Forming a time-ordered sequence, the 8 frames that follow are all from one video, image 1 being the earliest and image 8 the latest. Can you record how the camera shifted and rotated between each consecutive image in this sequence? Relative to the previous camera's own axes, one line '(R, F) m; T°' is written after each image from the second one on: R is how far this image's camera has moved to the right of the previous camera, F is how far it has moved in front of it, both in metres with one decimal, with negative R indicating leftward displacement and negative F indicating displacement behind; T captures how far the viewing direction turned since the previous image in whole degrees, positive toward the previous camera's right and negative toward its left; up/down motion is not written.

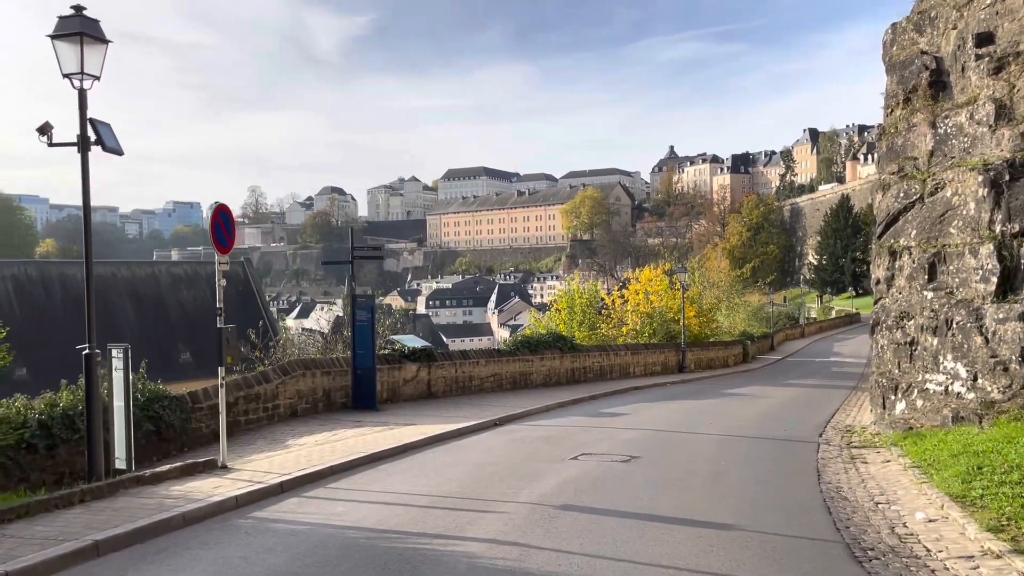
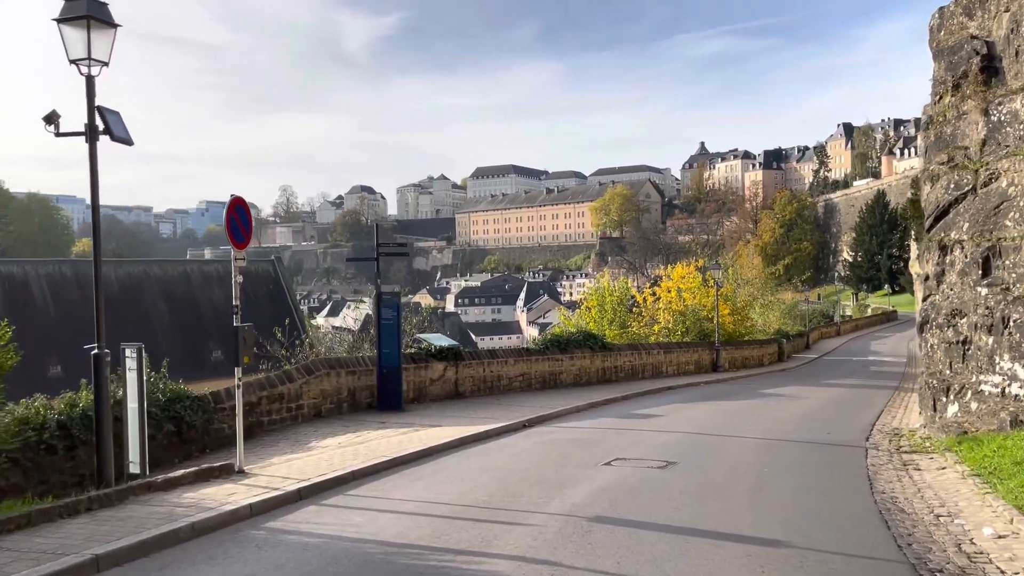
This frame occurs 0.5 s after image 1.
(0.0, +0.4) m; -2°
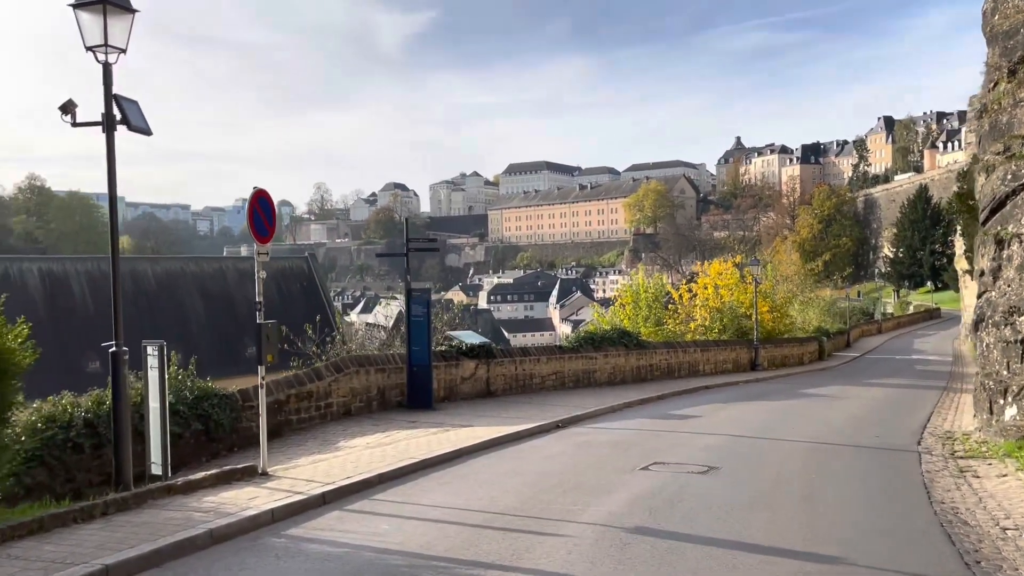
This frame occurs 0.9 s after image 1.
(0.0, +0.3) m; -2°
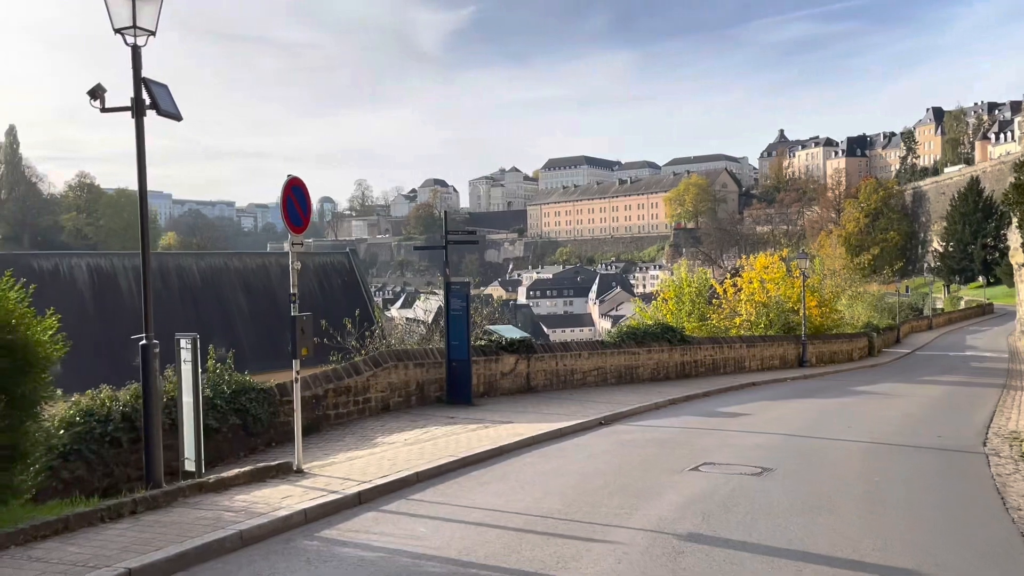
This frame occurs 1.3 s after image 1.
(0.0, +0.3) m; -3°
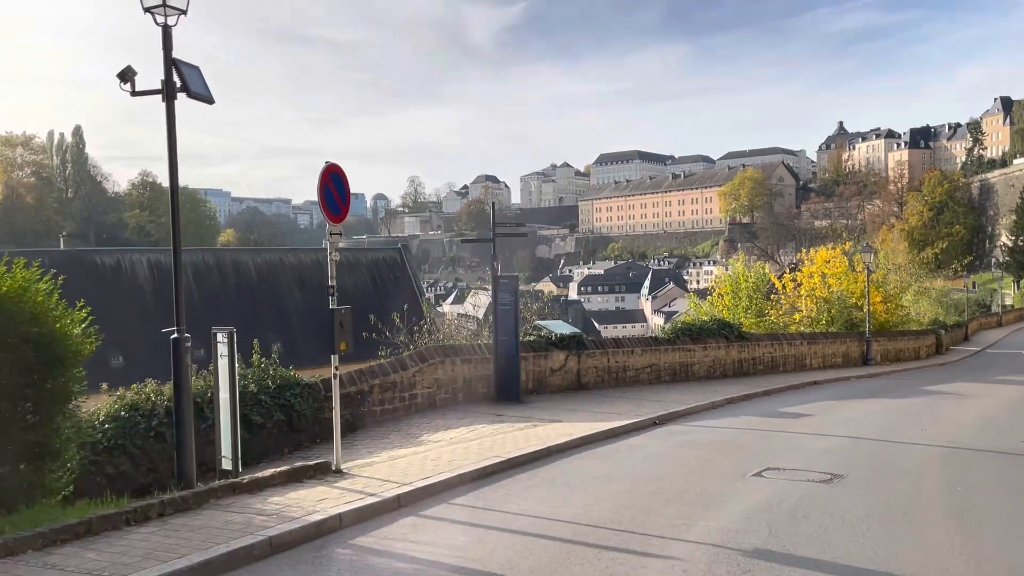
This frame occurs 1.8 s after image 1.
(0.0, +0.4) m; -4°
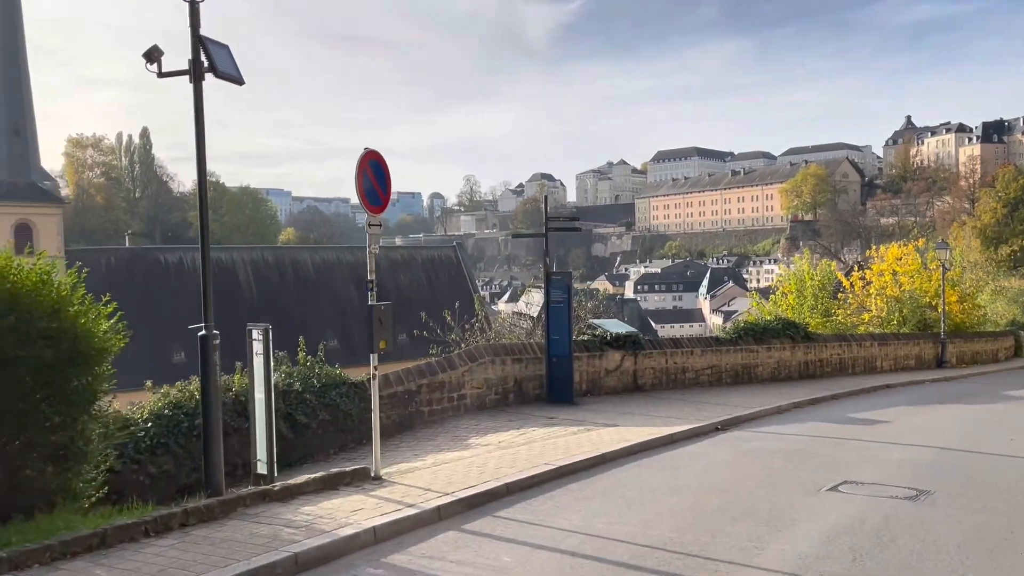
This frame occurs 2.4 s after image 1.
(0.0, +0.5) m; -4°
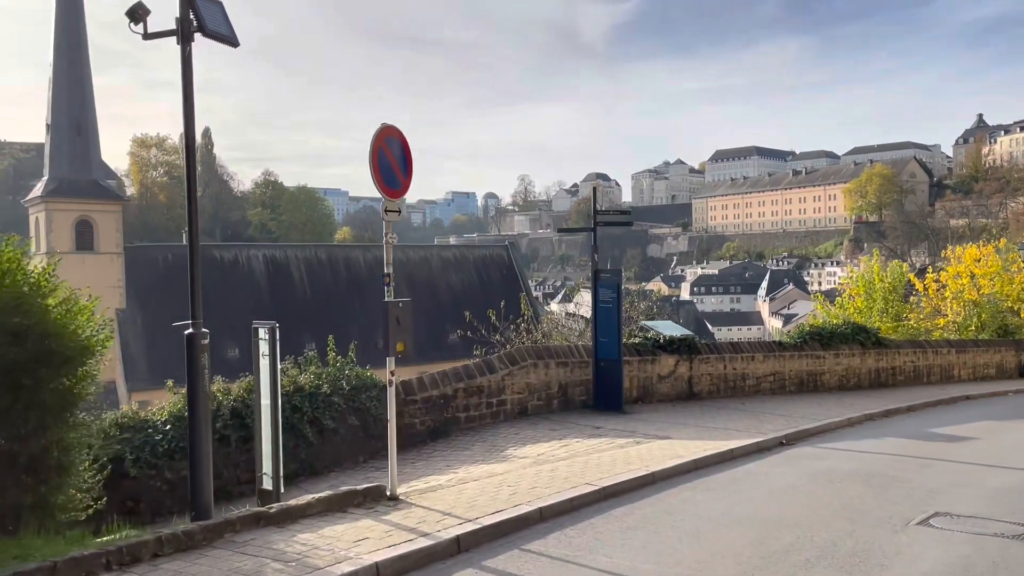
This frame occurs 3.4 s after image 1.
(+0.1, +0.7) m; -4°
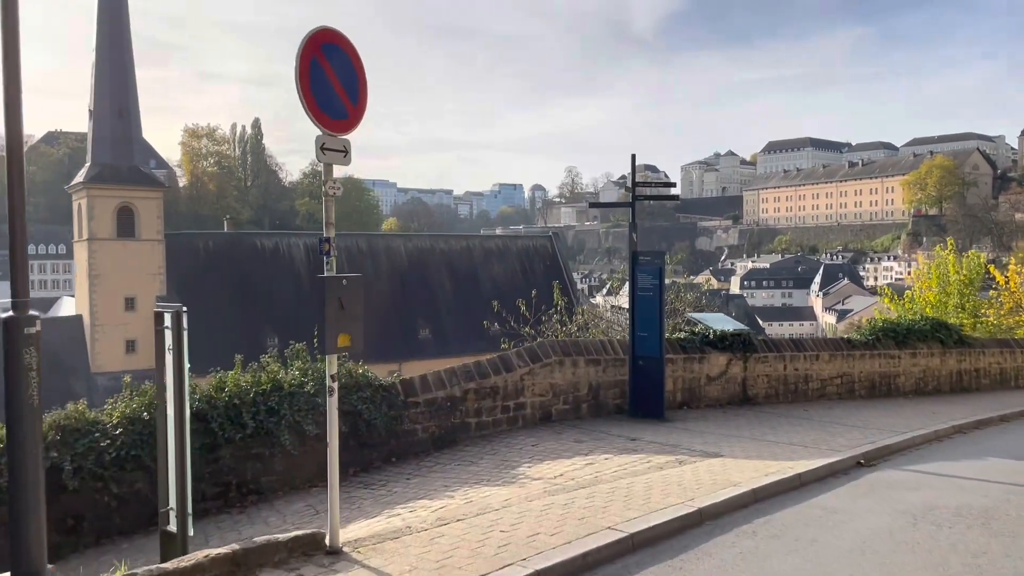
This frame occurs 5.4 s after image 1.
(+0.3, +1.5) m; -3°
